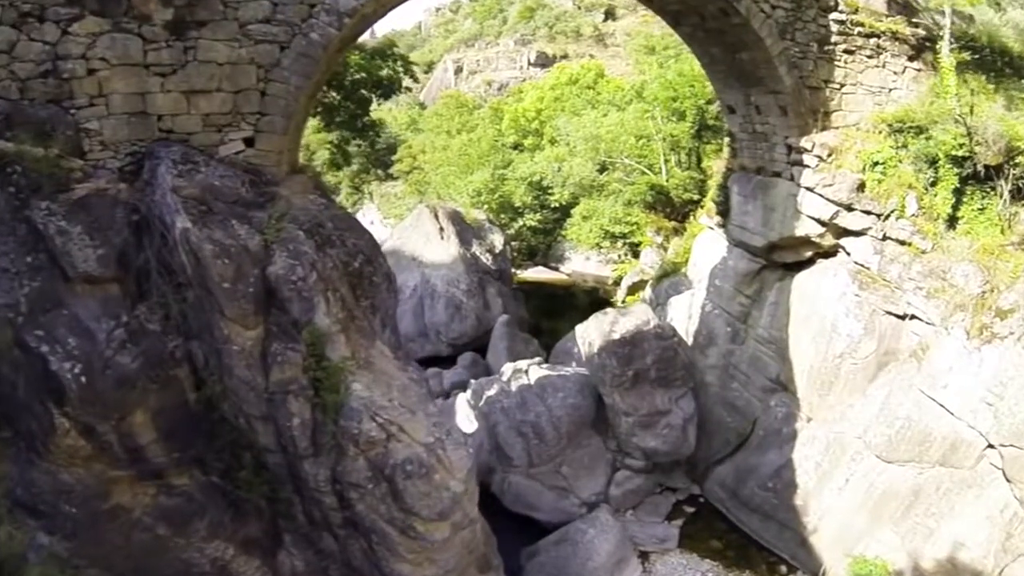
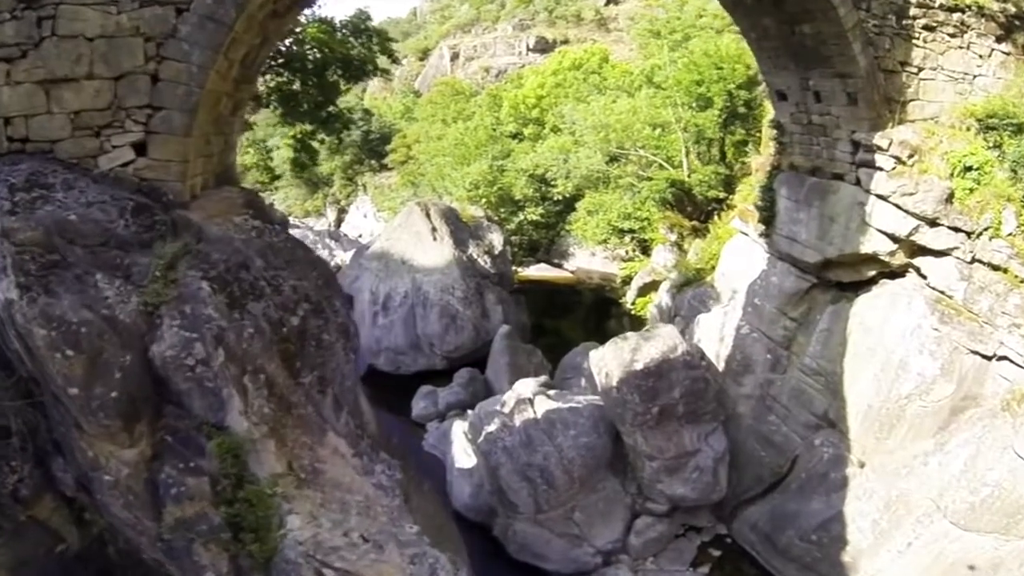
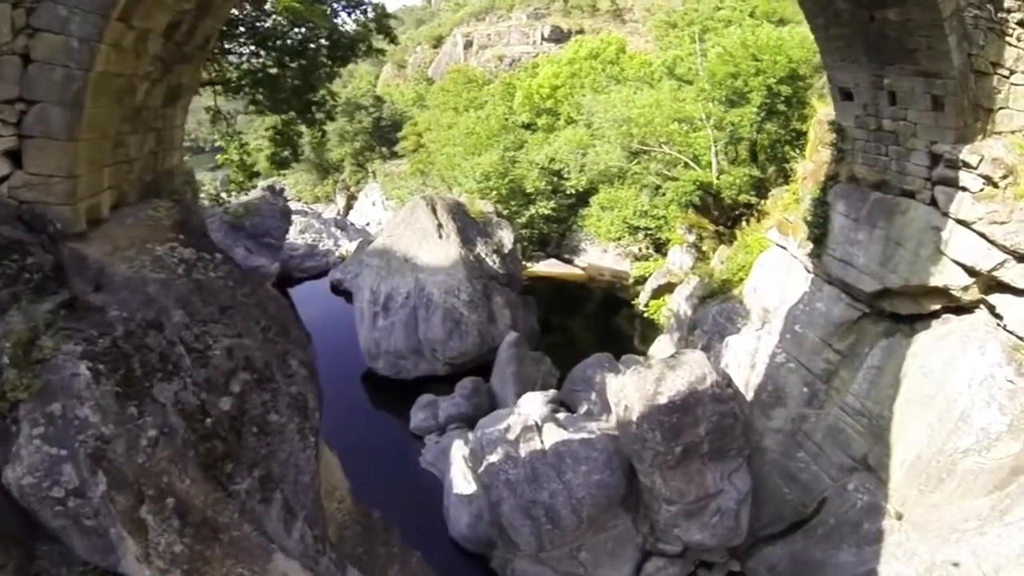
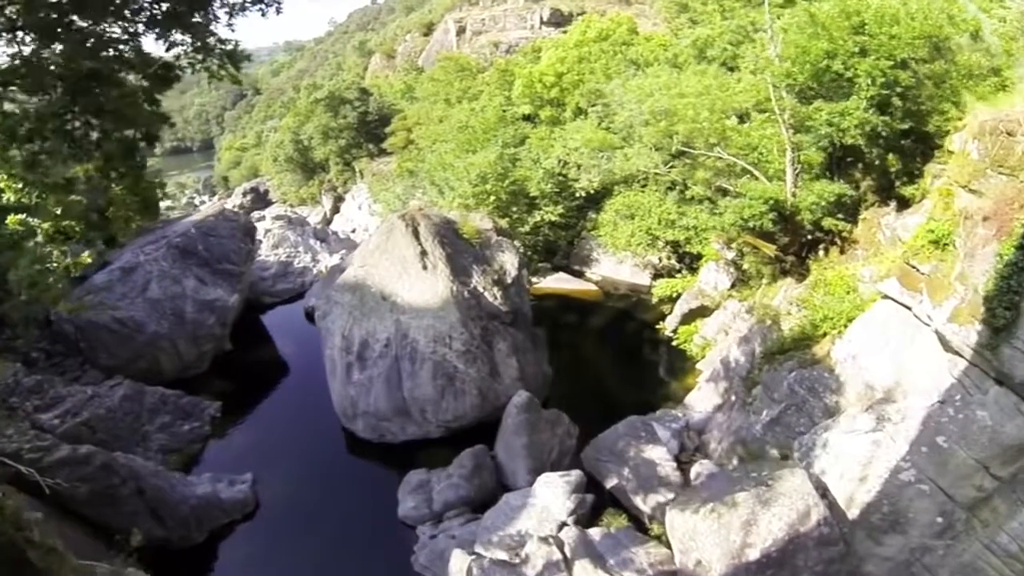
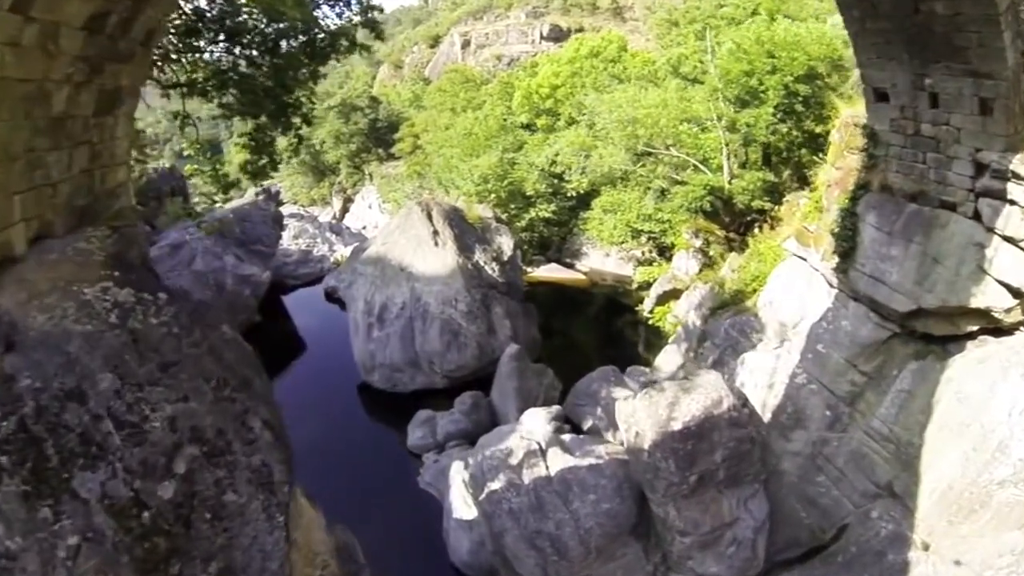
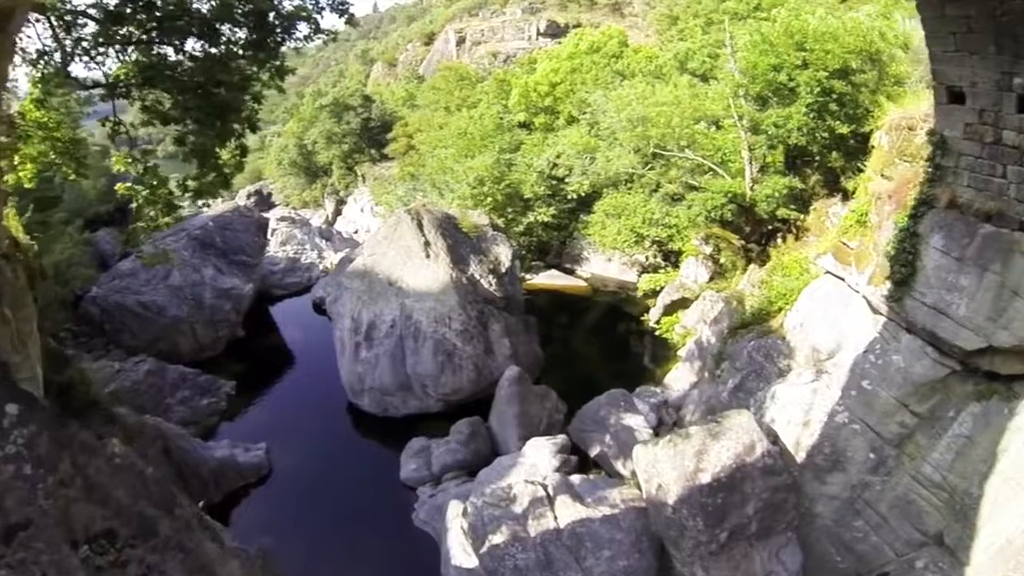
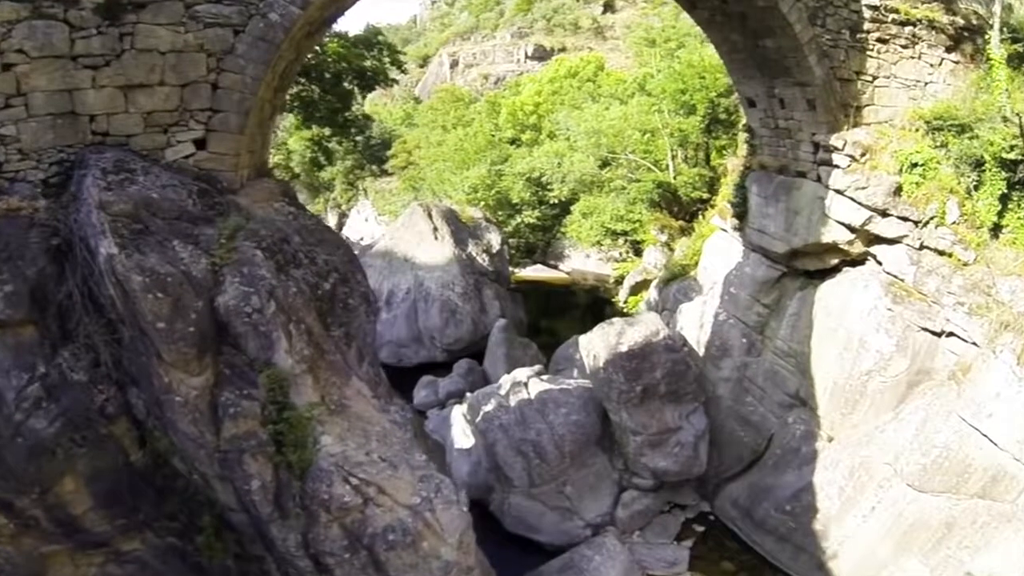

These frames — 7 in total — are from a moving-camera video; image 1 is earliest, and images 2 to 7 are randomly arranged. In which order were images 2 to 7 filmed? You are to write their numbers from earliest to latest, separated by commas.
7, 2, 3, 5, 6, 4
